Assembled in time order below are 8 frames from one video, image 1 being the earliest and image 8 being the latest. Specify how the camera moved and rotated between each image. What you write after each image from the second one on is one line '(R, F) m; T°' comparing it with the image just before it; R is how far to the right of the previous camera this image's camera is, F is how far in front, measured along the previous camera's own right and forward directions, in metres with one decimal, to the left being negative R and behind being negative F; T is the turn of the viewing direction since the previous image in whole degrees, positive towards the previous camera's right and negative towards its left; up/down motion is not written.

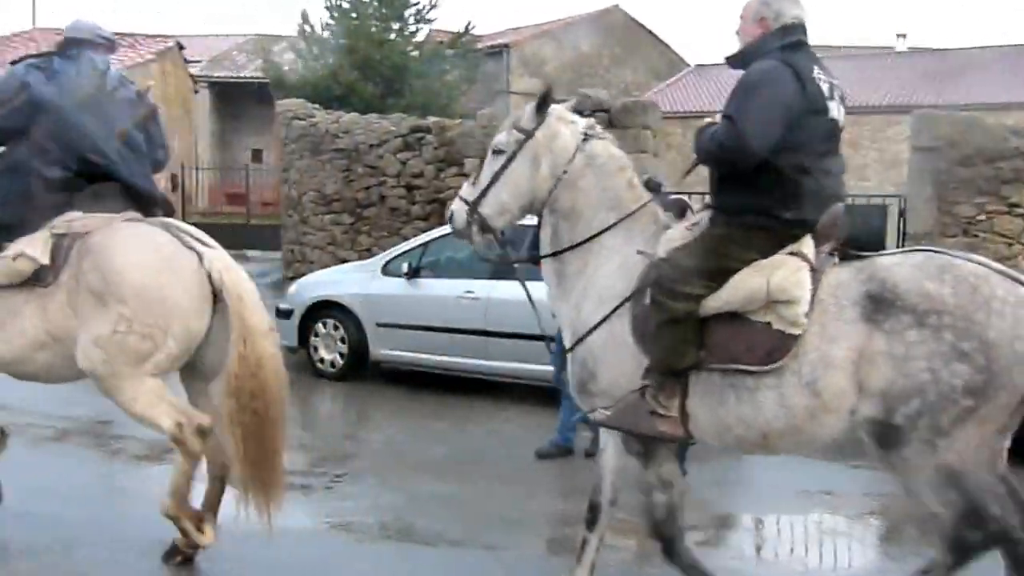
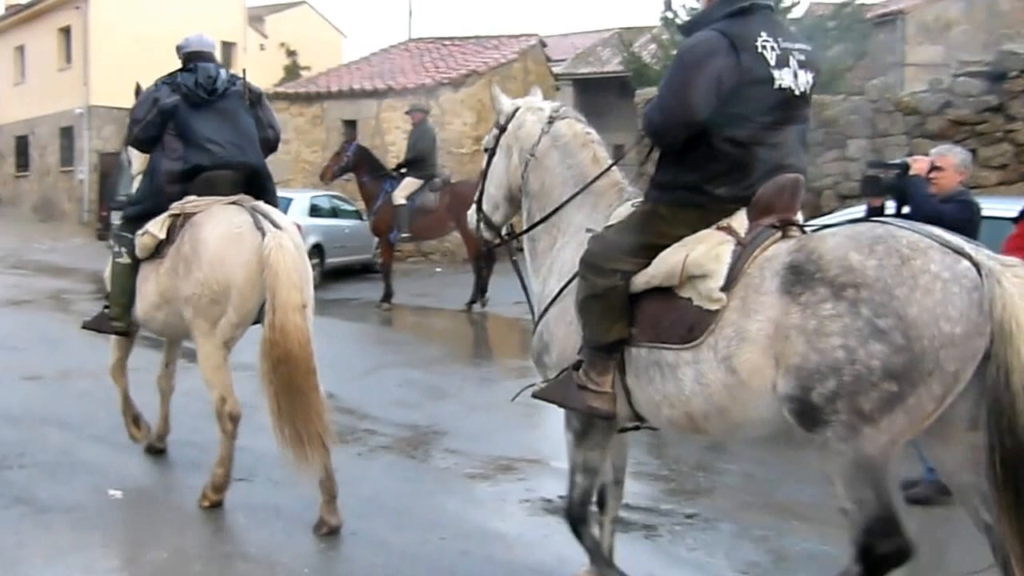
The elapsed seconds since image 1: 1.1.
(-0.1, +1.1) m; -20°
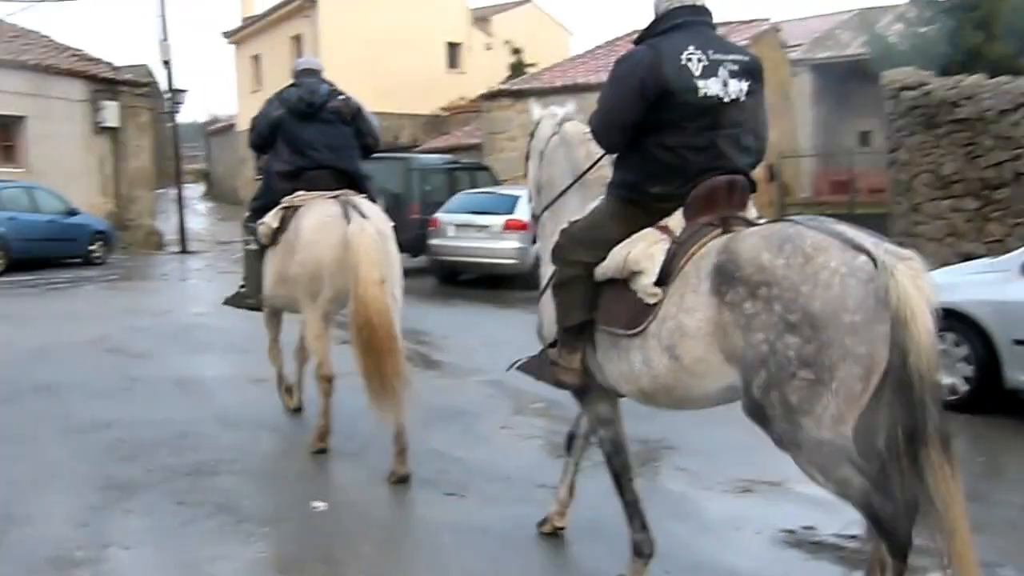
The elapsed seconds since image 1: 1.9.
(0.0, +0.7) m; -13°
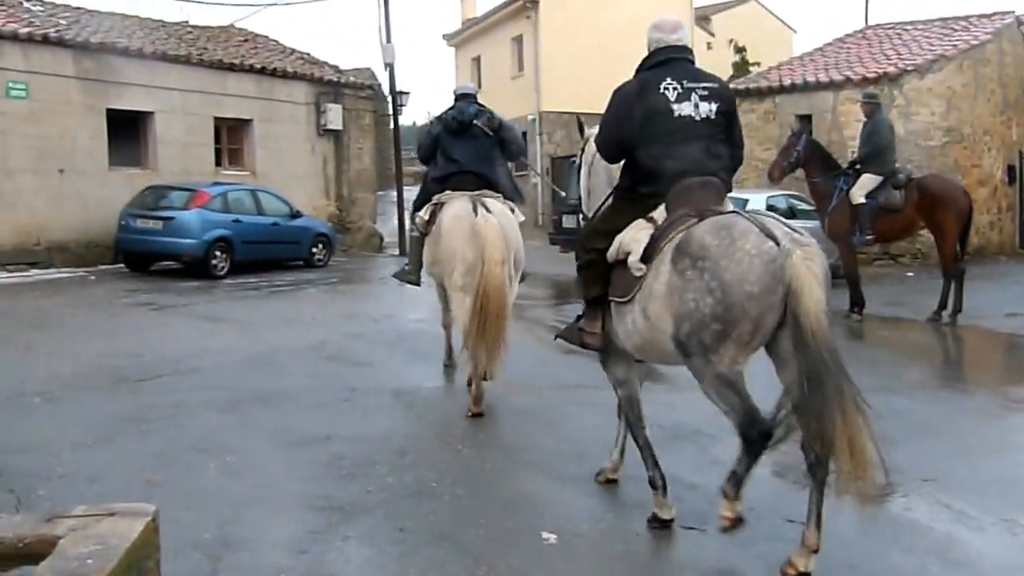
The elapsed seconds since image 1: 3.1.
(-0.2, +0.7) m; -12°
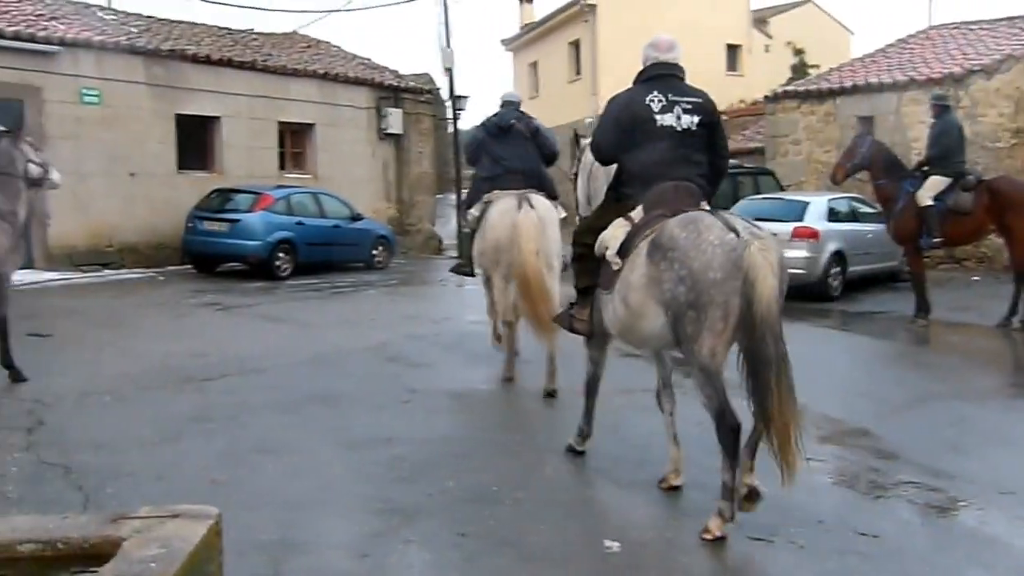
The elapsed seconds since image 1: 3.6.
(0.0, 0.0) m; -3°
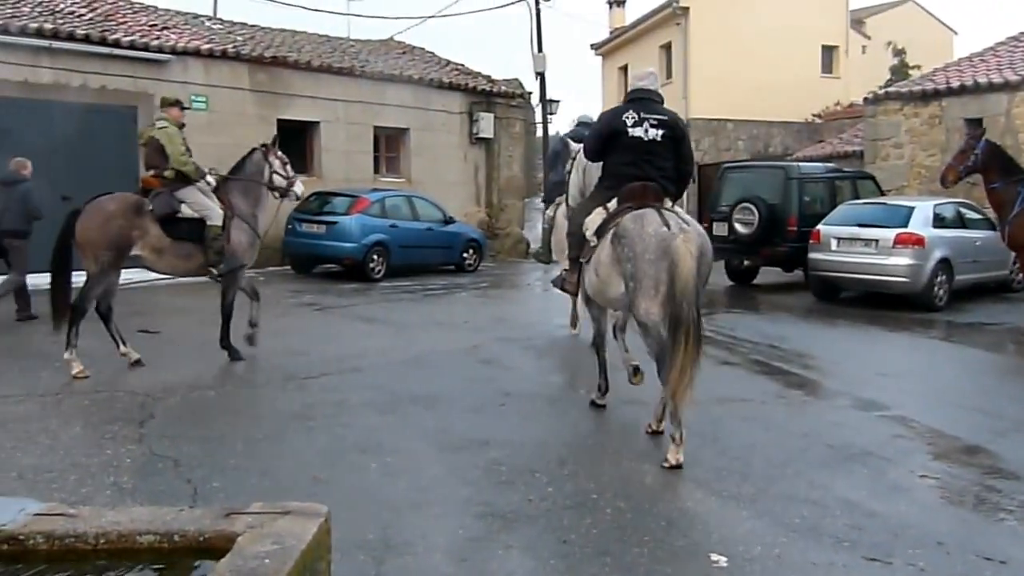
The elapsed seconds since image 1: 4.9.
(-0.1, +0.1) m; -5°
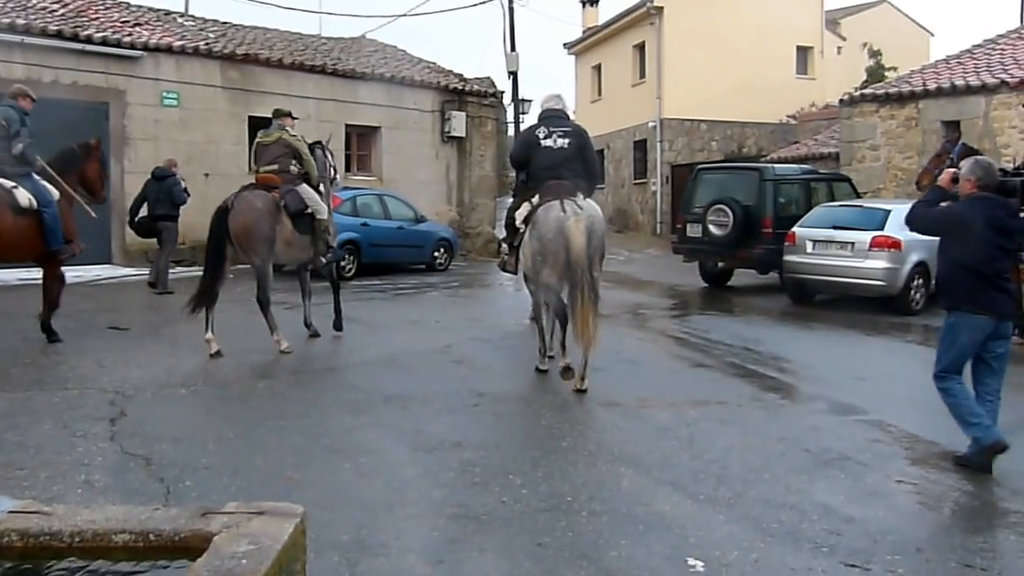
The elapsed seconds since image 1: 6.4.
(0.0, +0.1) m; +2°
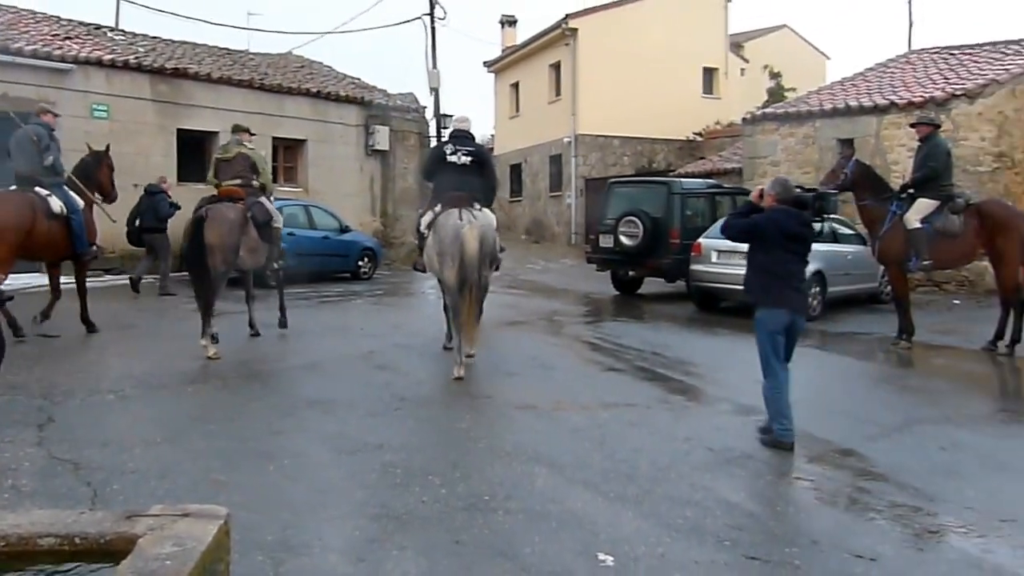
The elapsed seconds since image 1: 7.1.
(0.0, -0.3) m; +5°
